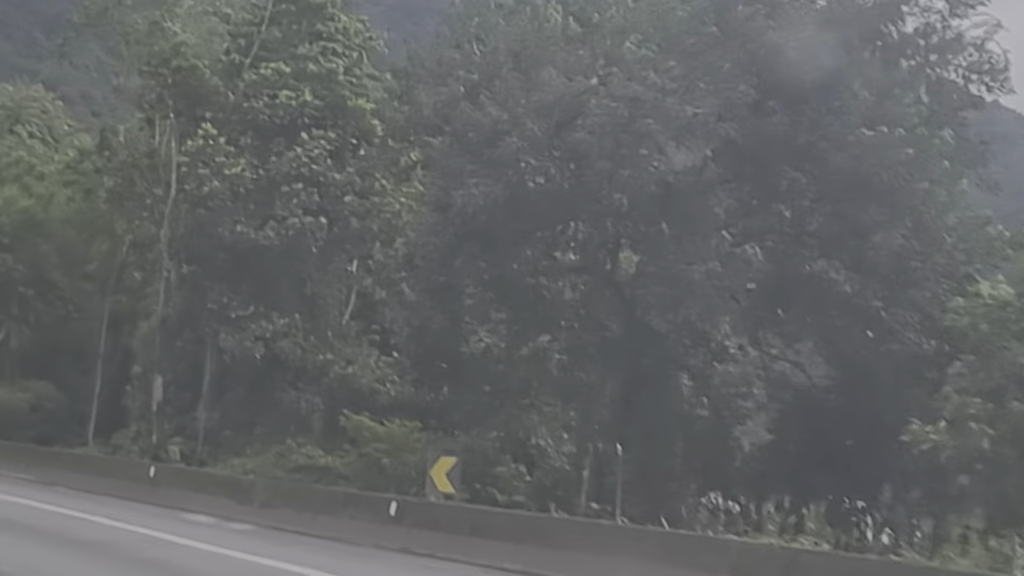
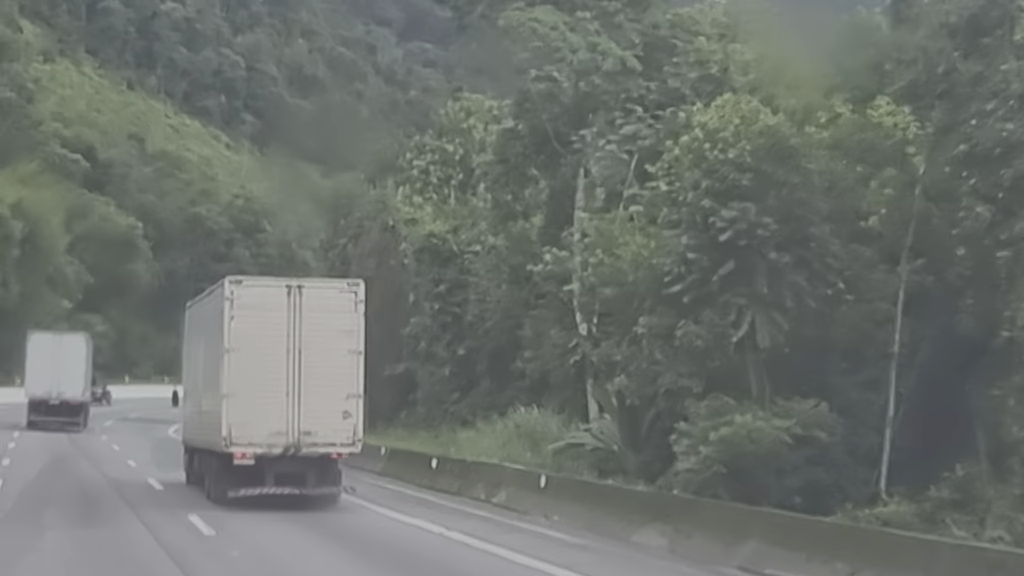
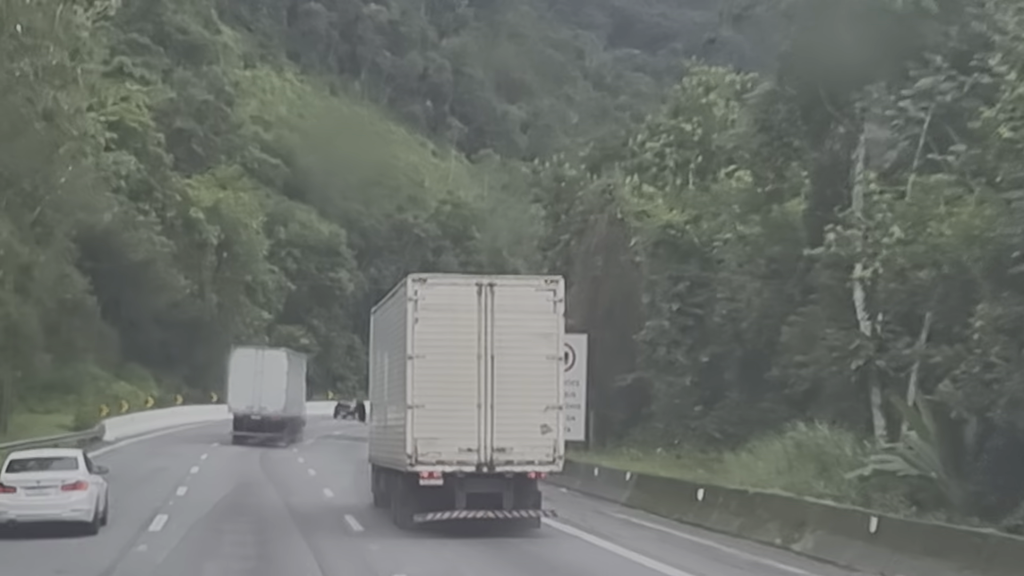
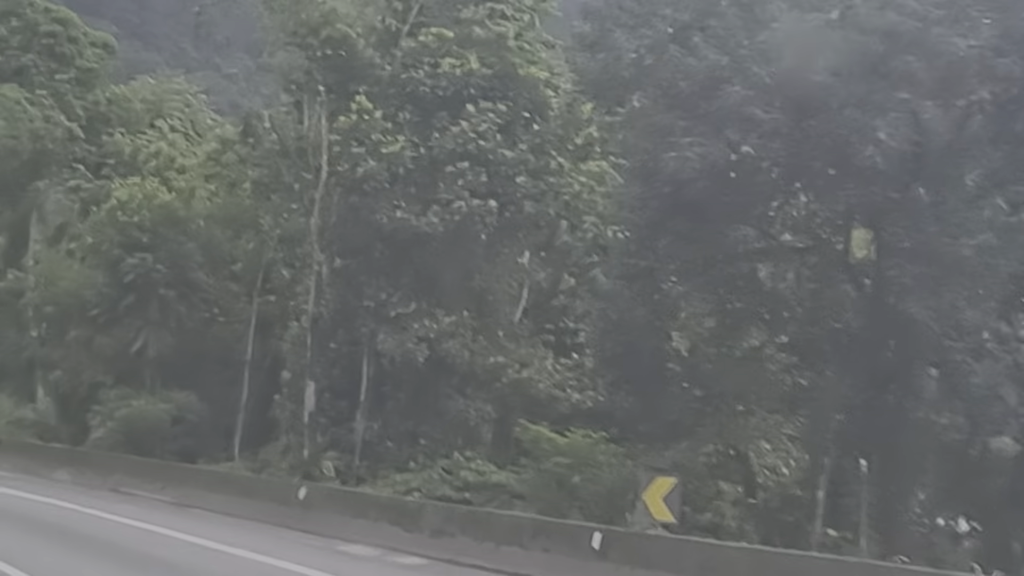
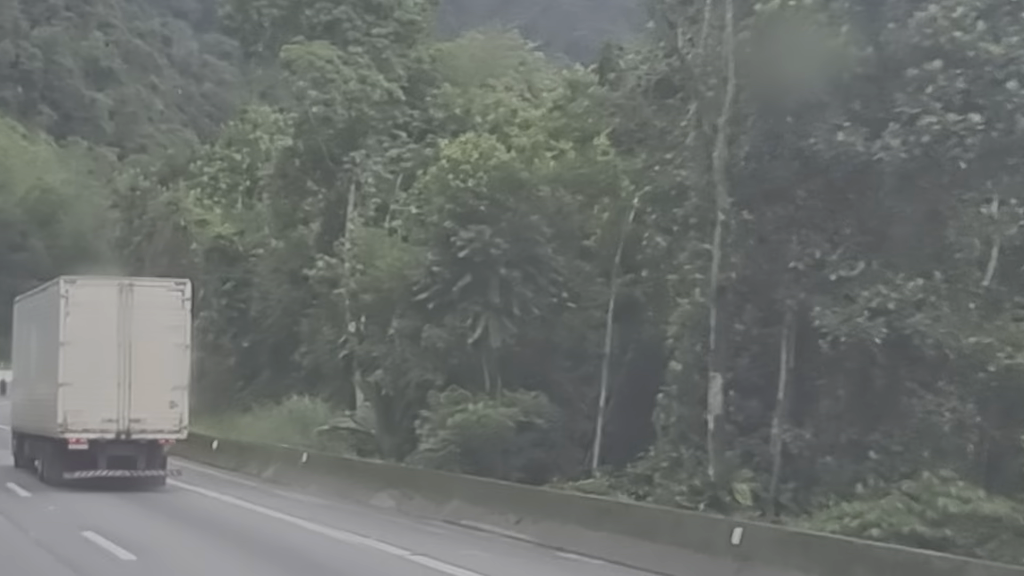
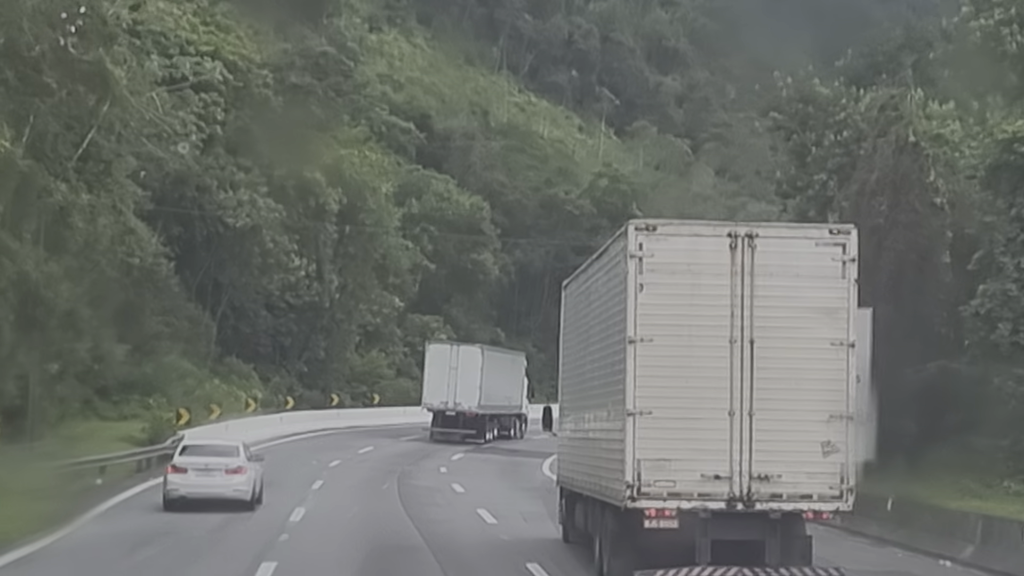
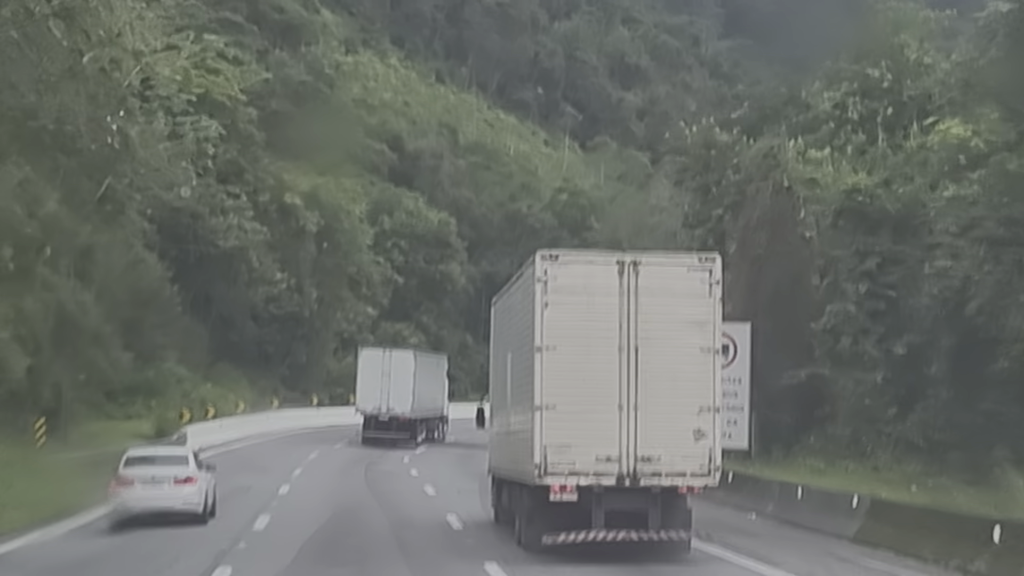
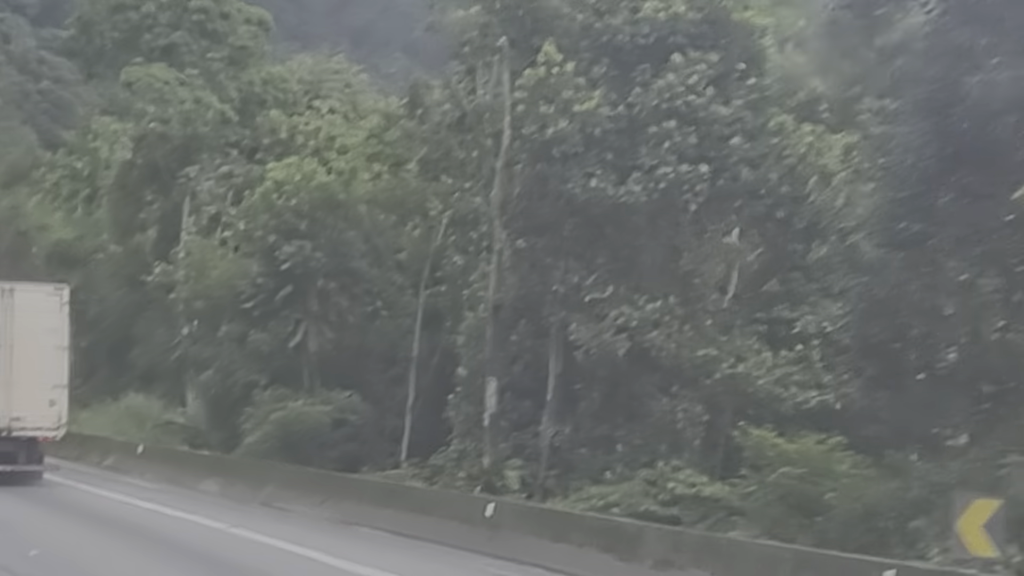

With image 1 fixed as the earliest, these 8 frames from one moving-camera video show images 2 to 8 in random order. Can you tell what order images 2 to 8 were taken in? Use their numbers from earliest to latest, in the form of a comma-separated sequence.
4, 8, 5, 2, 3, 7, 6
